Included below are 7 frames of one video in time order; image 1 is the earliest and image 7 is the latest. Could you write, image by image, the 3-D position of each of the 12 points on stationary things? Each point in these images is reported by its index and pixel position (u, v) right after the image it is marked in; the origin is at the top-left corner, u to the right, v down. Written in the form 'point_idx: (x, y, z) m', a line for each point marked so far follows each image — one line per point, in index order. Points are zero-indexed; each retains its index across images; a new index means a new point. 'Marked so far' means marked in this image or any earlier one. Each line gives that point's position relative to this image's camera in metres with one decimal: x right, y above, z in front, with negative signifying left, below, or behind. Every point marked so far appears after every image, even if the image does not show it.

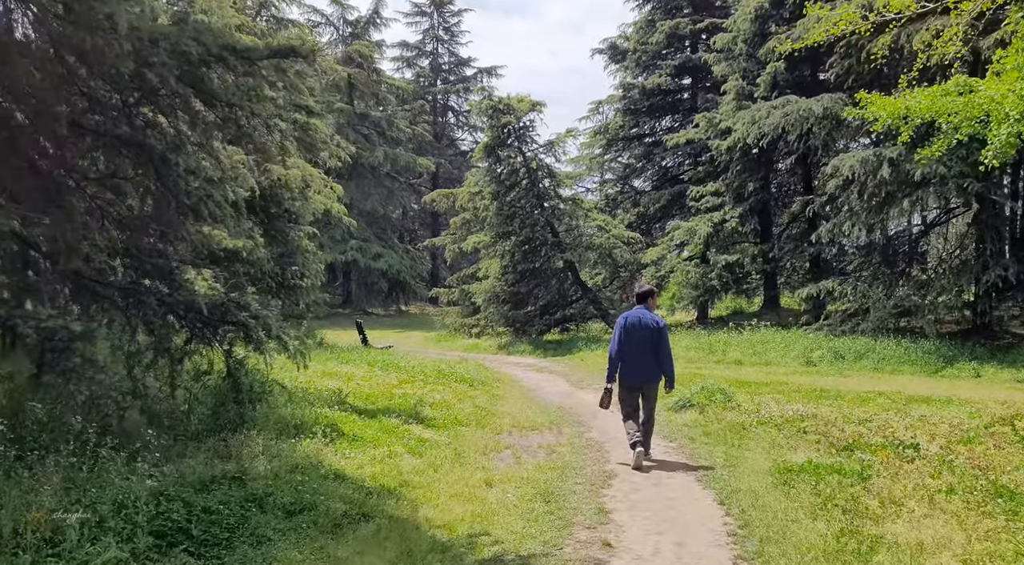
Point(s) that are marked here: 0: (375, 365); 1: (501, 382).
0: (-2.3, -1.4, +16.4) m
1: (-0.2, -1.8, +17.2) m
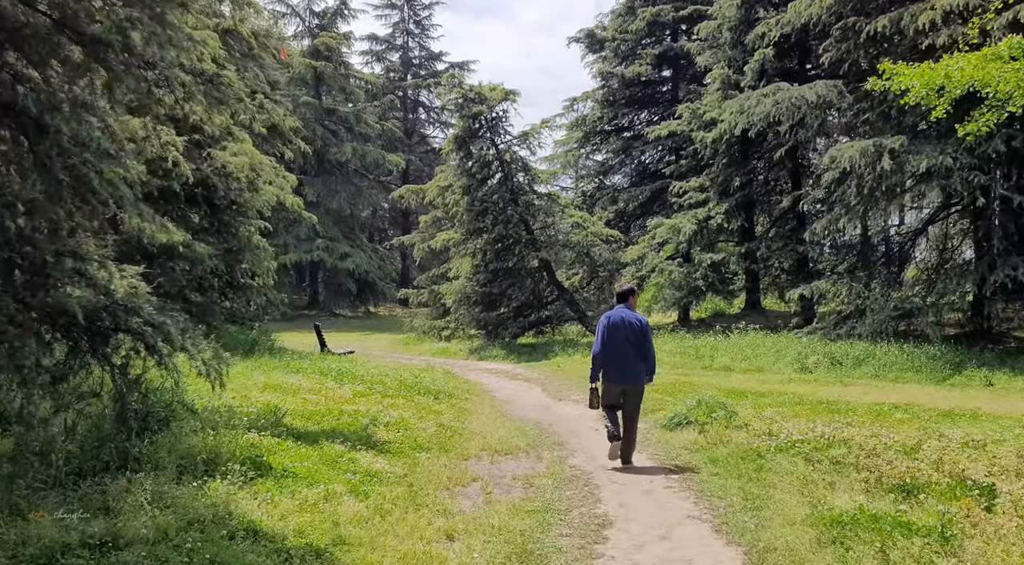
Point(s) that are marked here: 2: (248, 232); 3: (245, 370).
0: (-2.7, -1.4, +14.6) m
1: (-0.7, -1.8, +15.5) m
2: (-5.1, +1.0, +19.4) m
3: (-3.7, -1.2, +13.6) m
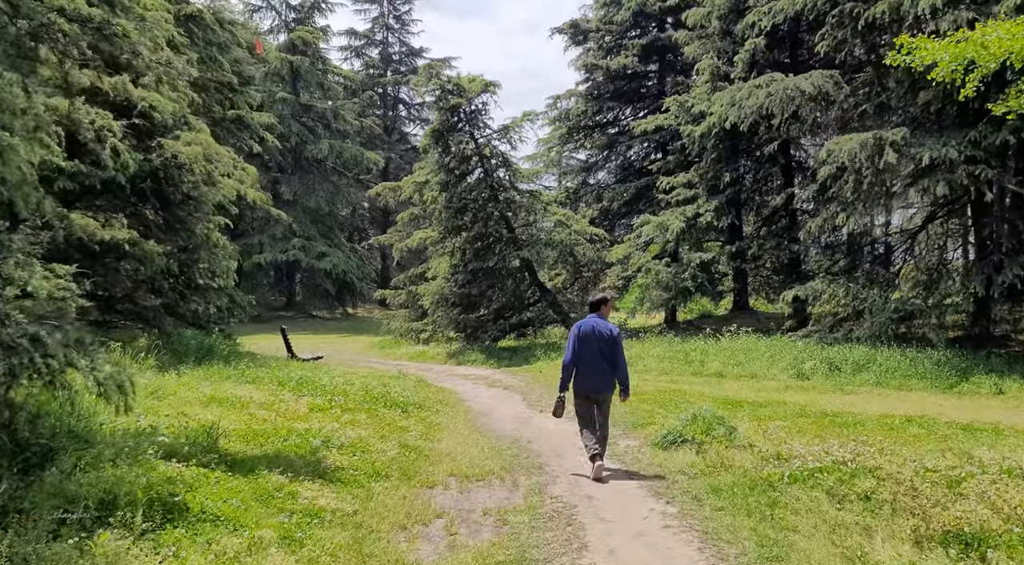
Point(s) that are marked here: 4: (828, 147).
0: (-3.1, -1.4, +13.3) m
1: (-1.0, -1.8, +14.2) m
2: (-5.5, +1.0, +18.1) m
3: (-4.0, -1.2, +12.3) m
4: (+6.3, +2.7, +19.7) m
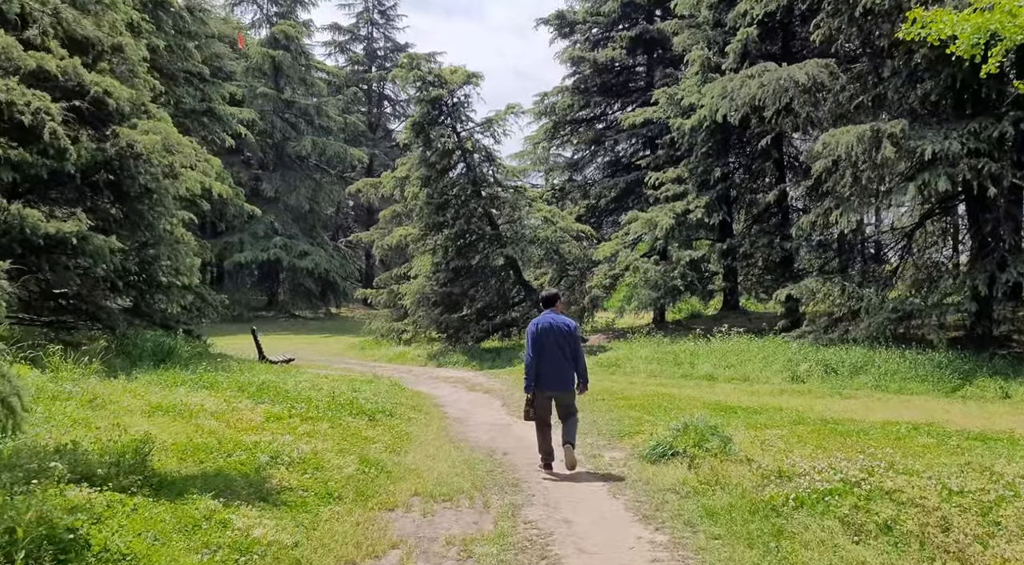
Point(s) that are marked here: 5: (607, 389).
0: (-3.3, -1.4, +12.3) m
1: (-1.3, -1.7, +13.3) m
2: (-5.9, +1.0, +17.1) m
3: (-4.3, -1.2, +11.3) m
4: (+5.9, +2.7, +18.8) m
5: (+1.5, -1.7, +16.0) m
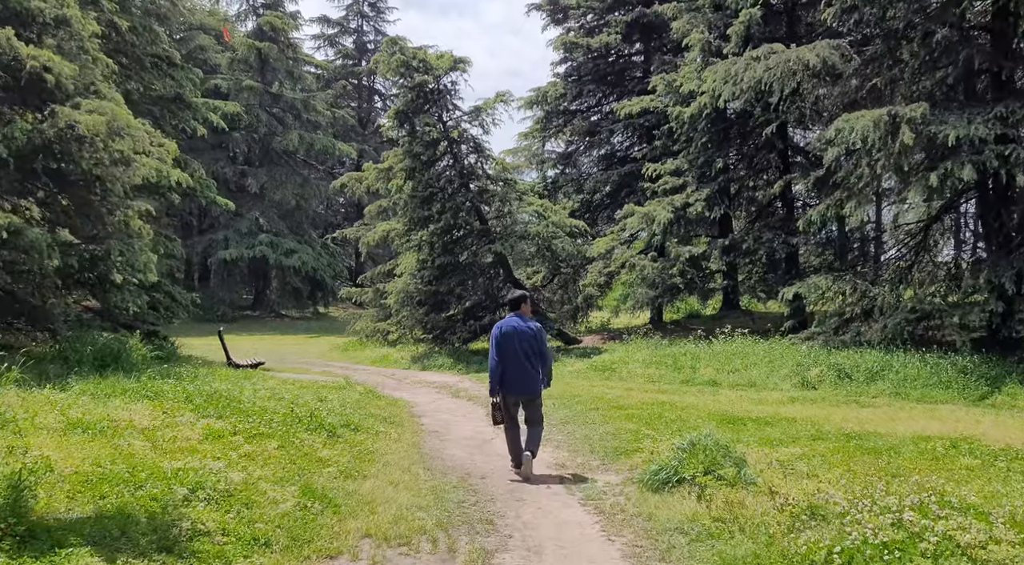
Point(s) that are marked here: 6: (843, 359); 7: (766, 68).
0: (-3.5, -1.3, +10.9) m
1: (-1.5, -1.7, +11.8) m
2: (-6.1, +1.1, +15.6) m
3: (-4.5, -1.2, +9.8) m
4: (+5.7, +2.8, +17.4) m
5: (+1.3, -1.7, +14.6) m
6: (+5.5, -1.3, +16.4) m
7: (+4.9, +4.1, +19.1) m
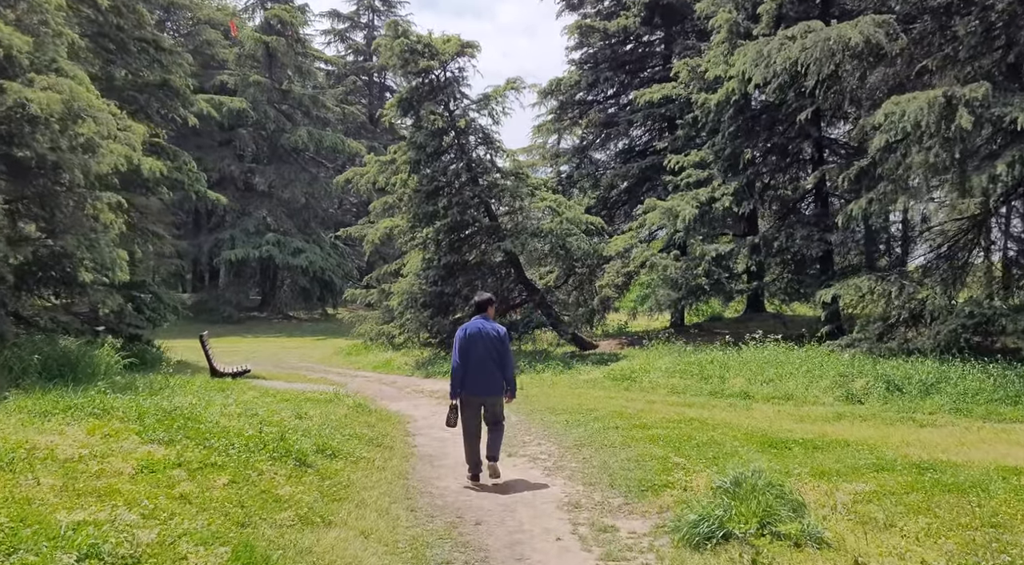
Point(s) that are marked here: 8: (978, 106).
0: (-3.5, -1.3, +9.3) m
1: (-1.5, -1.7, +10.2) m
2: (-6.0, +1.1, +14.1) m
3: (-4.5, -1.2, +8.2) m
4: (+5.9, +2.8, +15.7) m
5: (+1.4, -1.7, +12.9) m
6: (+5.7, -1.3, +14.7) m
7: (+5.1, +4.1, +17.3) m
8: (+7.0, +2.7, +14.8) m
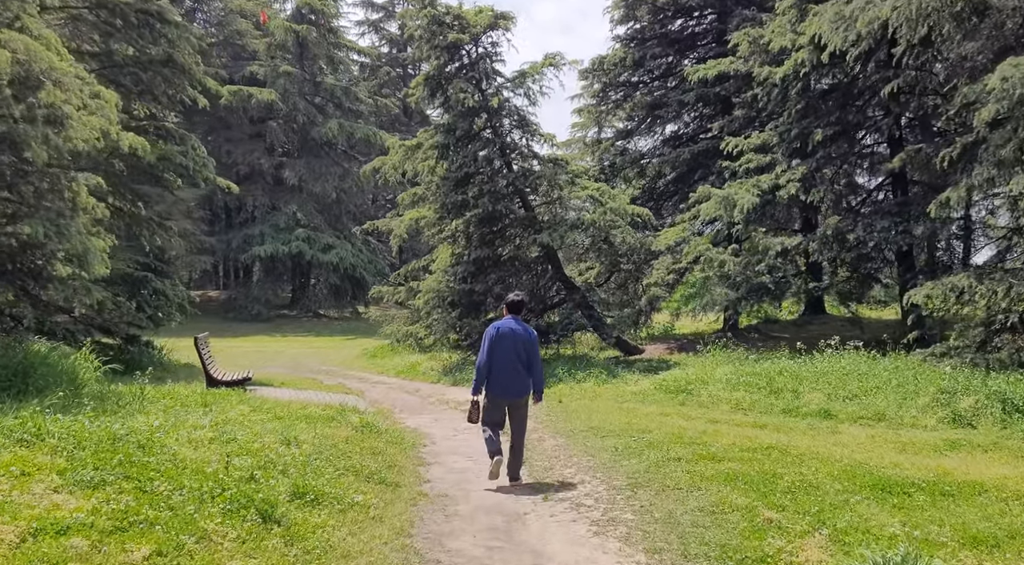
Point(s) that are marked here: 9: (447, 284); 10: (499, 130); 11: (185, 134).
0: (-3.2, -1.3, +7.2) m
1: (-1.2, -1.6, +8.0) m
2: (-5.5, +1.2, +12.1) m
3: (-4.3, -1.1, +6.2) m
4: (+6.4, +2.8, +13.2) m
5: (+1.8, -1.7, +10.6) m
6: (+6.1, -1.3, +12.2) m
7: (+5.7, +4.1, +14.9) m
8: (+7.5, +2.7, +12.3) m
9: (-1.3, 0.0, +19.8) m
10: (-0.2, +3.0, +19.2) m
11: (-6.4, +2.9, +19.3) m
